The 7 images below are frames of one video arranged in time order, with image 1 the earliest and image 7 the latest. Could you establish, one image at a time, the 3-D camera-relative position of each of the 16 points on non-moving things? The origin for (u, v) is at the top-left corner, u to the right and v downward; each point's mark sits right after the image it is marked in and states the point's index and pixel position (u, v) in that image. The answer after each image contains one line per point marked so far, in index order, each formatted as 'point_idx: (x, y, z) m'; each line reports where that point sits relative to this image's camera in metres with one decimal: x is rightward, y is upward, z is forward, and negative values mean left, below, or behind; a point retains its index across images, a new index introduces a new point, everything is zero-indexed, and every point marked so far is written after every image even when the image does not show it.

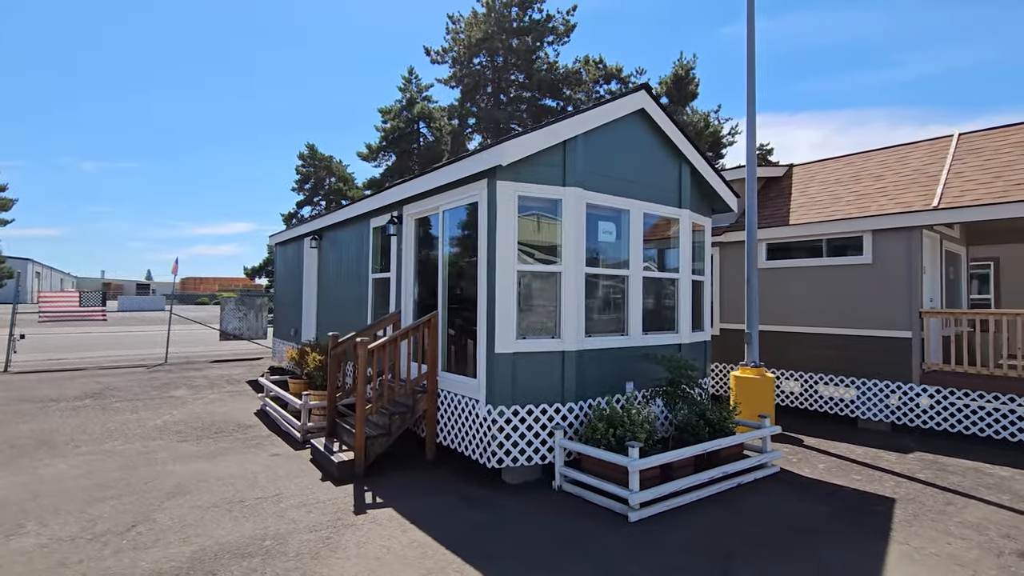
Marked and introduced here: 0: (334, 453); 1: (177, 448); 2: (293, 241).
0: (-1.9, -1.8, +5.6) m
1: (-4.2, -2.0, +6.4) m
2: (-4.8, +1.0, +11.5) m
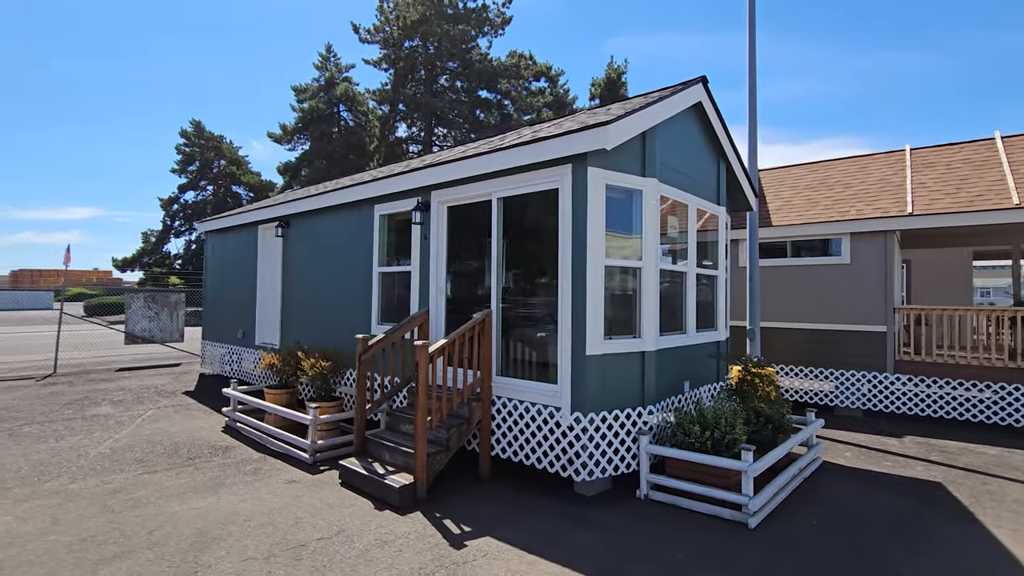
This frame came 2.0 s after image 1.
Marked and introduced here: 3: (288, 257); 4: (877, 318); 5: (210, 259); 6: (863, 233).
0: (-1.2, -1.7, +4.8) m
1: (-3.6, -1.9, +5.2) m
2: (-5.2, +1.1, +9.9) m
3: (-3.7, +0.5, +8.5) m
4: (+5.9, -0.5, +8.4) m
5: (-6.4, +0.6, +11.0) m
6: (+5.7, +0.9, +8.5) m
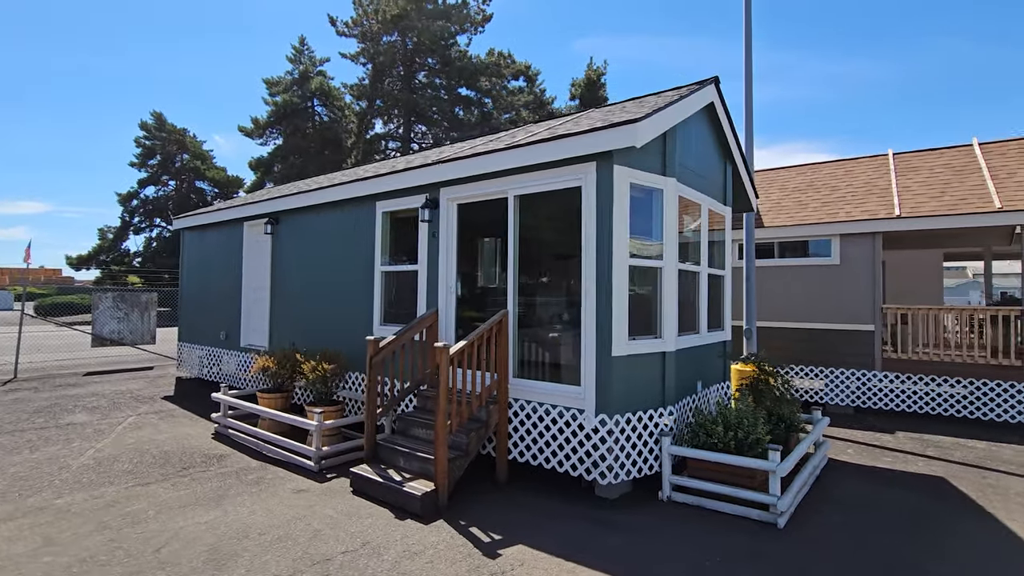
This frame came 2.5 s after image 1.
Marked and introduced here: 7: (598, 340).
0: (-1.0, -1.7, +4.6) m
1: (-3.4, -1.9, +4.8) m
2: (-5.3, +1.1, +9.5) m
3: (-3.7, +0.5, +8.2) m
4: (+5.9, -0.5, +8.6) m
5: (-6.6, +0.6, +10.5) m
6: (+5.7, +0.9, +8.7) m
7: (+0.8, -0.5, +4.6) m
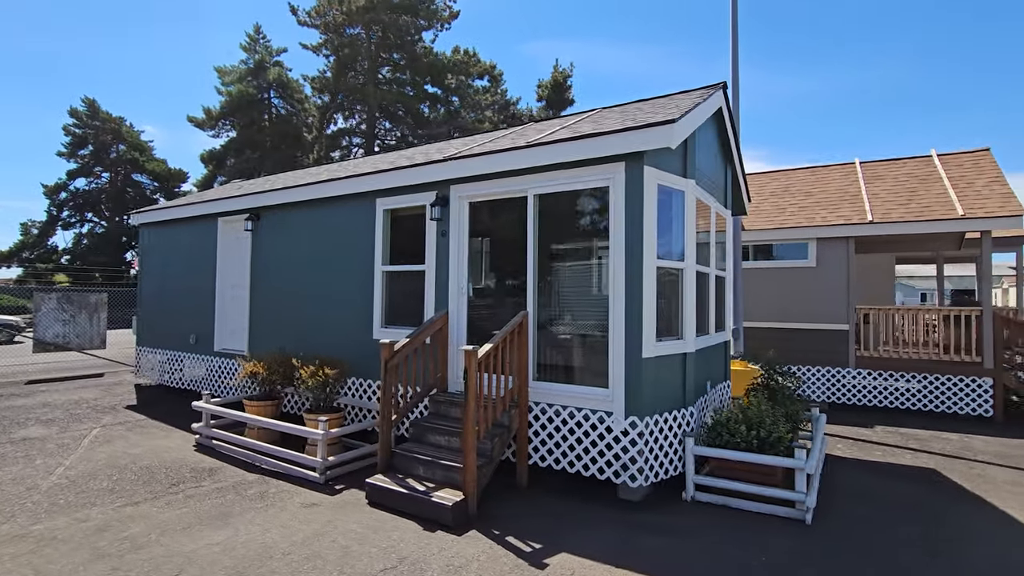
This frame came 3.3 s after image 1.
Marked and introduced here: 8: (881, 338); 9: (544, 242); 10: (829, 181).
0: (-0.7, -1.7, +4.4) m
1: (-3.1, -1.9, +4.4) m
2: (-5.5, +1.1, +8.8) m
3: (-3.8, +0.5, +7.7) m
4: (+5.7, -0.5, +9.1) m
5: (-6.8, +0.6, +9.7) m
6: (+5.6, +0.9, +9.1) m
7: (+1.0, -0.5, +4.6) m
8: (+6.4, -0.9, +9.0) m
9: (+0.3, +0.5, +5.2) m
10: (+6.3, +2.1, +10.2) m
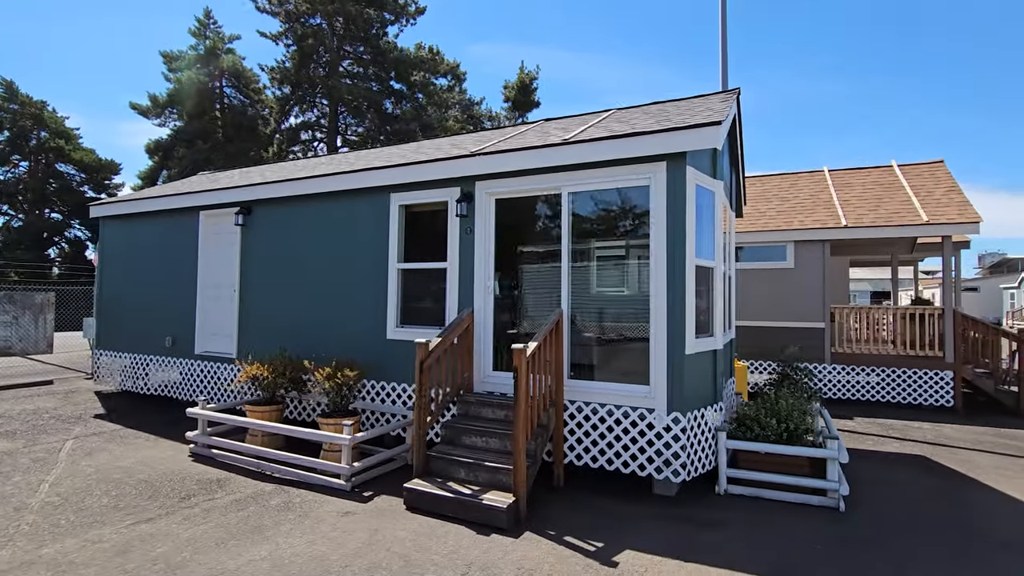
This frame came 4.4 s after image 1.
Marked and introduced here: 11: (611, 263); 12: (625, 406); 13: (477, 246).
0: (-0.3, -1.7, +4.3) m
1: (-2.7, -1.9, +4.0) m
2: (-5.5, +1.1, +8.2) m
3: (-3.7, +0.5, +7.3) m
4: (+5.6, -0.5, +9.6) m
5: (-6.9, +0.7, +8.9) m
6: (+5.5, +0.9, +9.6) m
7: (+1.4, -0.5, +4.6) m
8: (+6.3, -0.9, +9.6) m
9: (+0.7, +0.5, +5.2) m
10: (+6.0, +2.1, +10.8) m
11: (+0.8, +0.2, +5.1) m
12: (+1.0, -1.1, +4.9) m
13: (-0.4, +0.5, +5.6) m
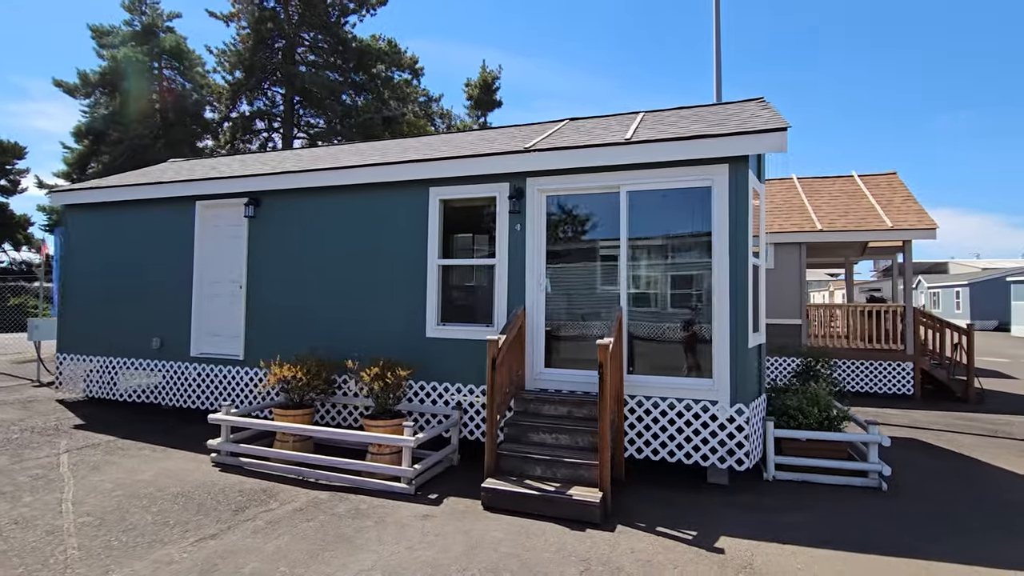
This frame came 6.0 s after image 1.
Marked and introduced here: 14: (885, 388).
0: (+0.4, -1.7, +4.3) m
1: (-1.9, -1.9, +3.7) m
2: (-5.3, +1.2, +7.5) m
3: (-3.3, +0.6, +6.8) m
4: (+5.6, -0.5, +10.3) m
5: (-6.8, +0.7, +8.0) m
6: (+5.4, +0.9, +10.3) m
7: (+2.1, -0.4, +4.9) m
8: (+6.2, -0.9, +10.4) m
9: (+1.3, +0.5, +5.3) m
10: (+5.8, +2.1, +11.6) m
11: (+1.4, +0.3, +5.2) m
12: (+1.7, -1.1, +5.0) m
13: (+0.2, +0.5, +5.5) m
14: (+7.2, -1.9, +9.9) m
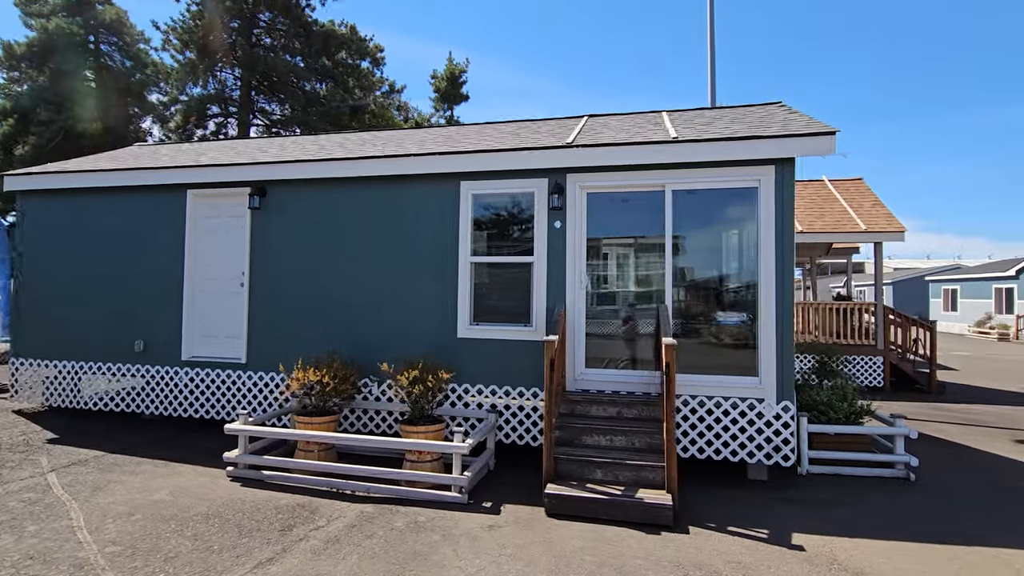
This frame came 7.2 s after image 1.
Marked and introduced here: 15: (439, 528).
0: (+0.9, -1.7, +4.2) m
1: (-1.3, -1.9, +3.4) m
2: (-5.0, +1.2, +6.7) m
3: (-3.0, +0.6, +6.3) m
4: (+5.4, -0.5, +10.8) m
5: (-6.6, +0.8, +7.1) m
6: (+5.3, +0.9, +10.7) m
7: (+2.5, -0.4, +4.9) m
8: (+6.1, -0.8, +10.9) m
9: (+1.7, +0.5, +5.3) m
10: (+5.6, +2.2, +12.0) m
11: (+1.9, +0.3, +5.2) m
12: (+2.1, -1.1, +5.1) m
13: (+0.6, +0.5, +5.4) m
14: (+7.1, -1.9, +10.5) m
15: (-0.6, -1.9, +4.0) m
